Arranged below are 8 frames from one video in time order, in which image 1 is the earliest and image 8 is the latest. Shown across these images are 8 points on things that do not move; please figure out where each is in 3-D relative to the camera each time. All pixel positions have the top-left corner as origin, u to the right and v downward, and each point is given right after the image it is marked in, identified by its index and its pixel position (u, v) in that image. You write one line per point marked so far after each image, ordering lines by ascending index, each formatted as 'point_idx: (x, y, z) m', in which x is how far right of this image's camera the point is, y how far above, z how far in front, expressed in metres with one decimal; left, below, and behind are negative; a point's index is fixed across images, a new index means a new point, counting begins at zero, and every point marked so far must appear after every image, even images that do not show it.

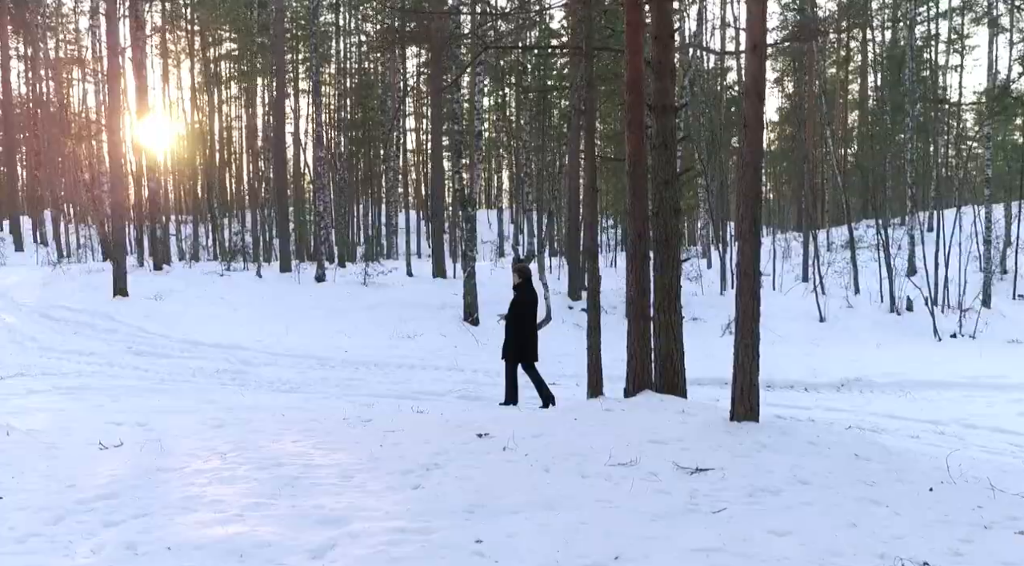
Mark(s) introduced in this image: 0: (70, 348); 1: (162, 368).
0: (-7.1, -1.0, +18.3) m
1: (-5.1, -1.2, +16.7) m
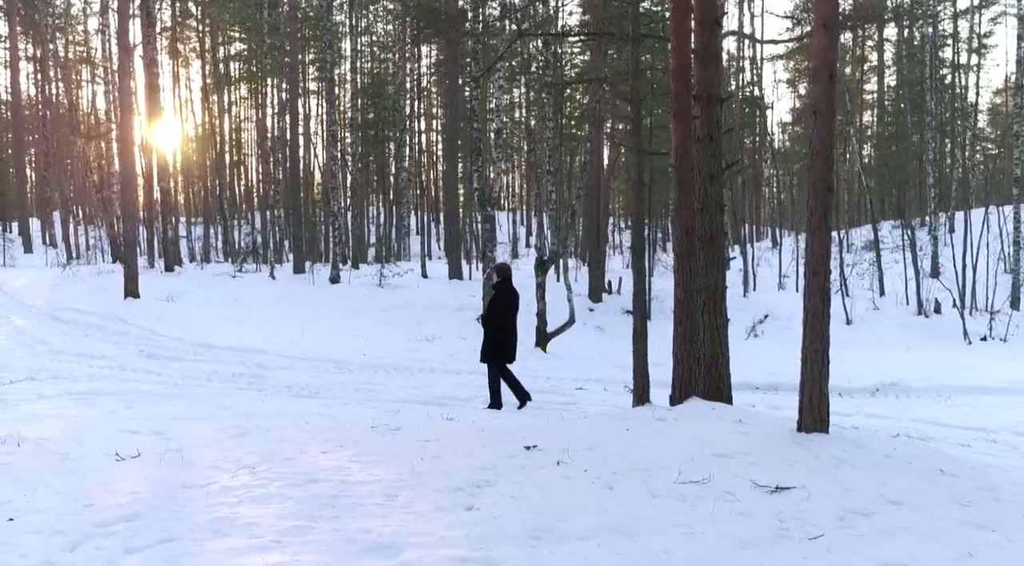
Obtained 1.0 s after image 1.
0: (-6.7, -1.1, +17.8) m
1: (-4.8, -1.2, +16.2) m
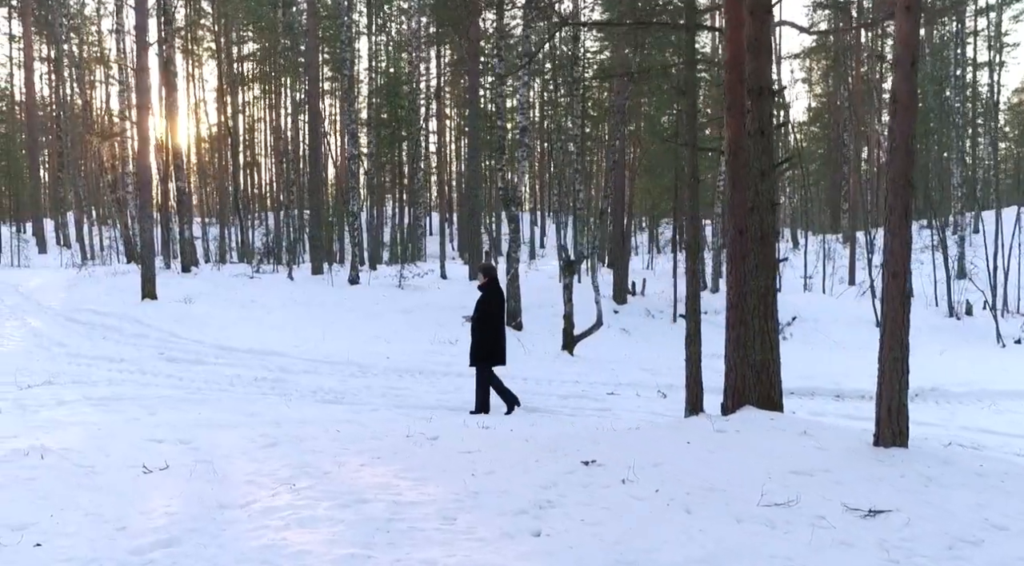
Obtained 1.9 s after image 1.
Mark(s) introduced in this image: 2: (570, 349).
0: (-6.3, -1.1, +17.4) m
1: (-4.4, -1.3, +15.8) m
2: (+1.0, -1.1, +19.4) m
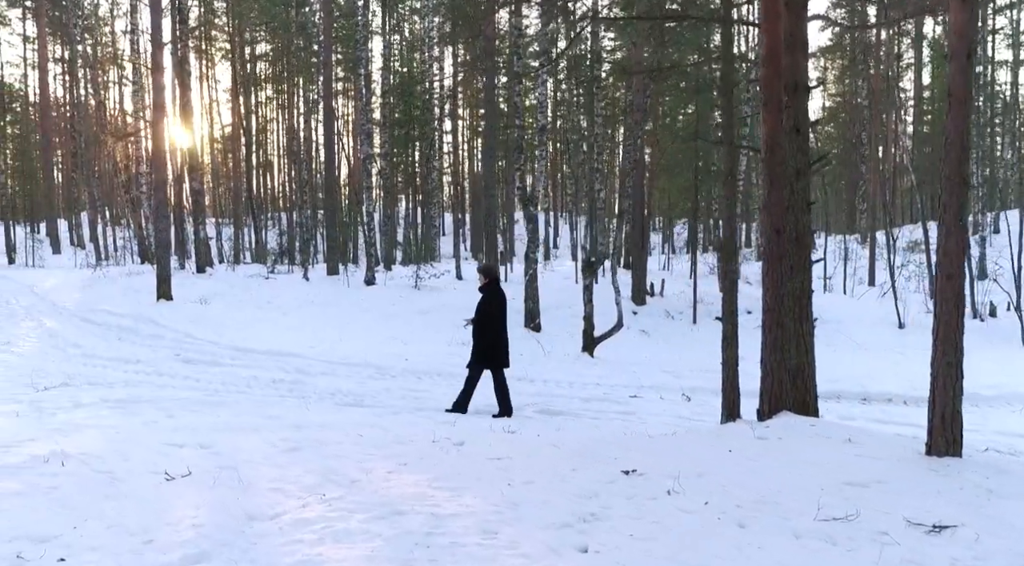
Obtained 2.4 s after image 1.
0: (-6.0, -1.1, +17.3) m
1: (-4.1, -1.3, +15.6) m
2: (+1.3, -1.1, +19.1) m
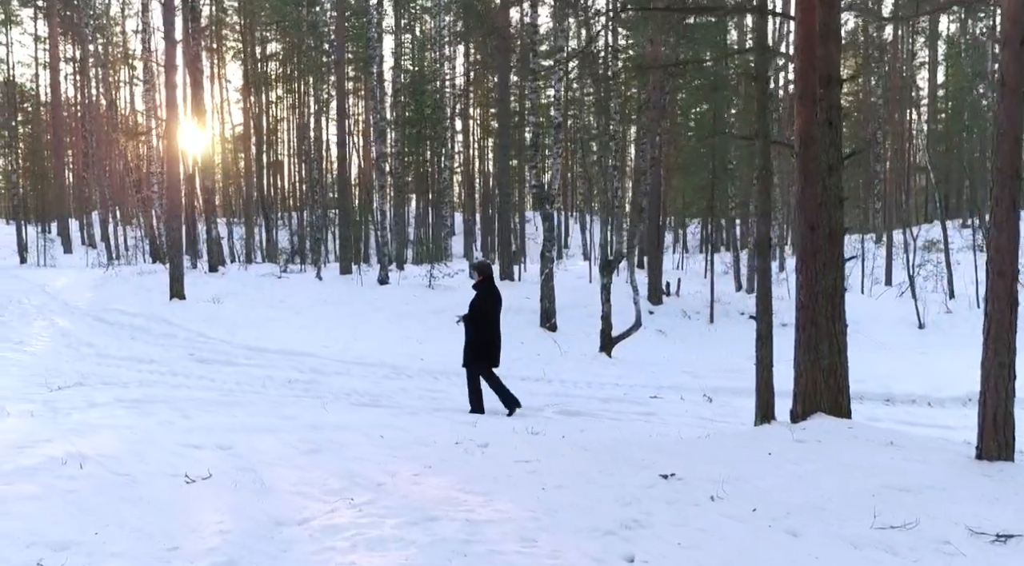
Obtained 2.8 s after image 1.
0: (-5.7, -1.1, +17.1) m
1: (-3.8, -1.3, +15.4) m
2: (+1.6, -1.1, +18.9) m
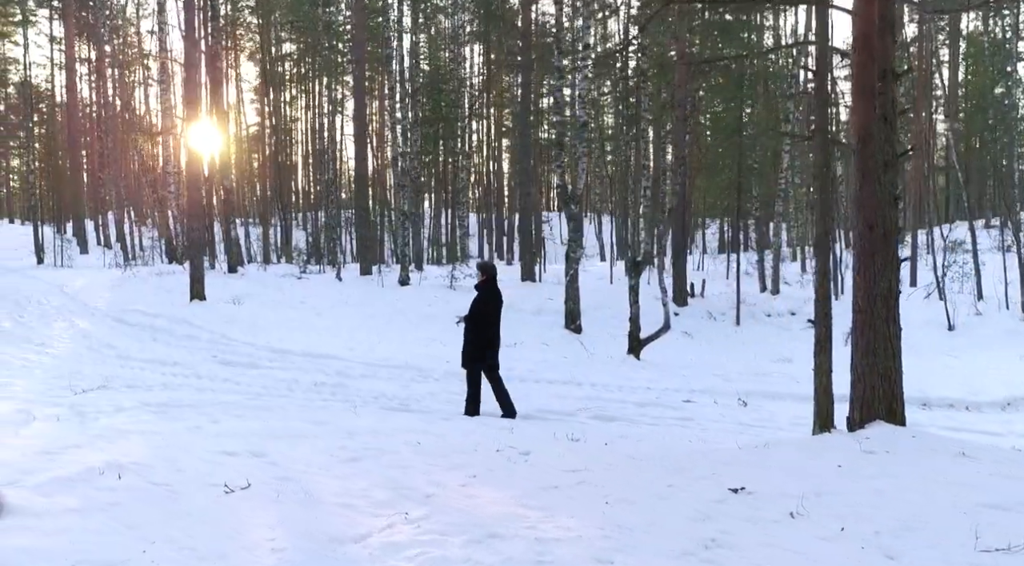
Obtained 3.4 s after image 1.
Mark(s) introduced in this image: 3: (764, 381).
0: (-5.3, -1.1, +16.9) m
1: (-3.4, -1.3, +15.2) m
2: (+2.0, -1.1, +18.6) m
3: (+3.8, -1.5, +17.0) m
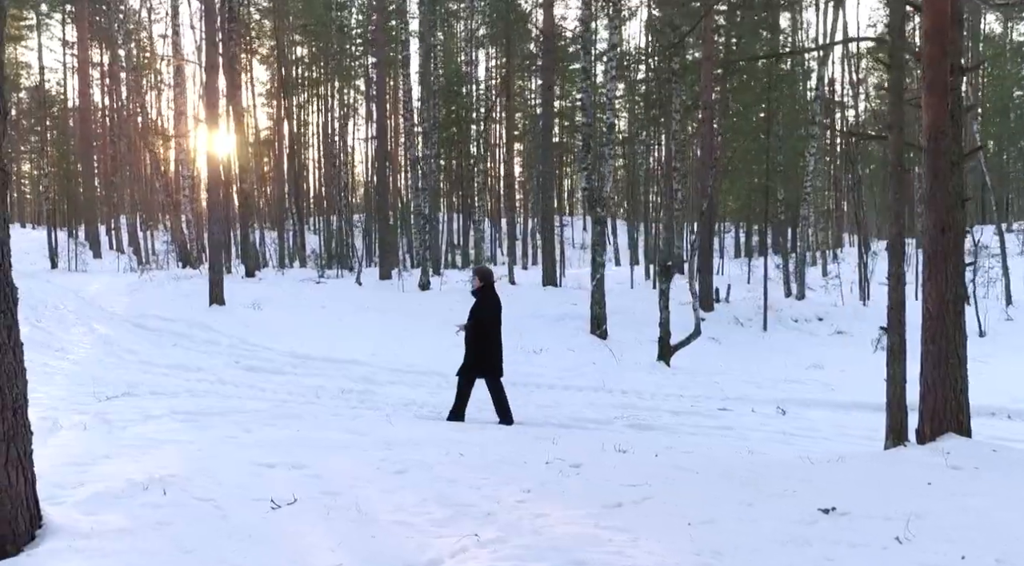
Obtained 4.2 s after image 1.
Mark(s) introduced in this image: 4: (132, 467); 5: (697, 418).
0: (-4.9, -1.1, +16.6) m
1: (-3.0, -1.3, +14.9) m
2: (+2.4, -1.2, +18.3) m
3: (+4.2, -1.5, +16.6) m
4: (-3.3, -1.5, +9.6) m
5: (+2.2, -1.6, +13.4) m
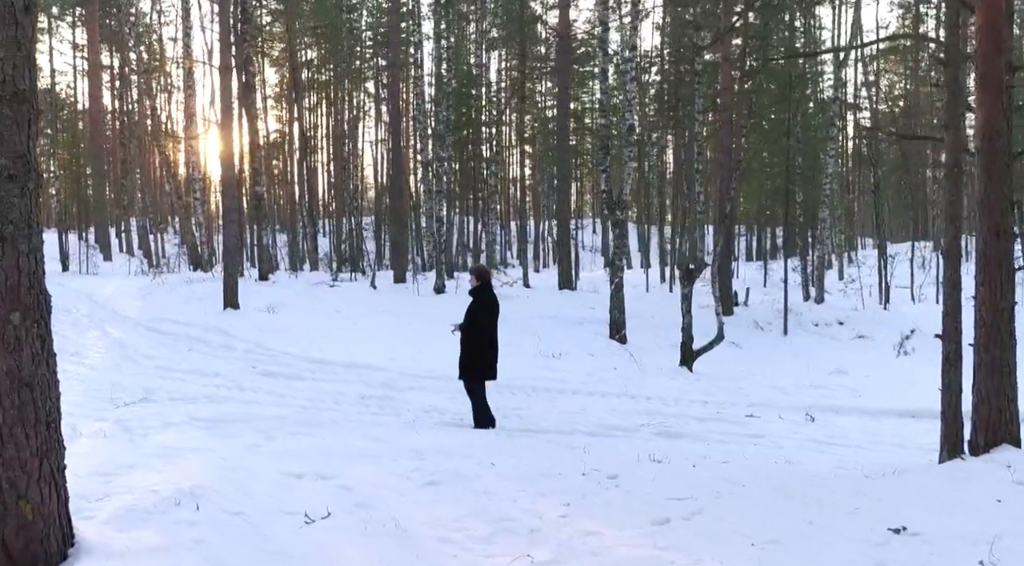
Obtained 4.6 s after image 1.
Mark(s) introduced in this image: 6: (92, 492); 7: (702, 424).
0: (-4.6, -1.2, +16.4) m
1: (-2.7, -1.4, +14.7) m
2: (+2.8, -1.3, +18.0) m
3: (+4.5, -1.6, +16.4) m
4: (-3.0, -1.6, +9.4) m
5: (+2.4, -1.6, +13.2) m
6: (-3.3, -1.6, +8.9) m
7: (+2.2, -1.6, +13.2) m
